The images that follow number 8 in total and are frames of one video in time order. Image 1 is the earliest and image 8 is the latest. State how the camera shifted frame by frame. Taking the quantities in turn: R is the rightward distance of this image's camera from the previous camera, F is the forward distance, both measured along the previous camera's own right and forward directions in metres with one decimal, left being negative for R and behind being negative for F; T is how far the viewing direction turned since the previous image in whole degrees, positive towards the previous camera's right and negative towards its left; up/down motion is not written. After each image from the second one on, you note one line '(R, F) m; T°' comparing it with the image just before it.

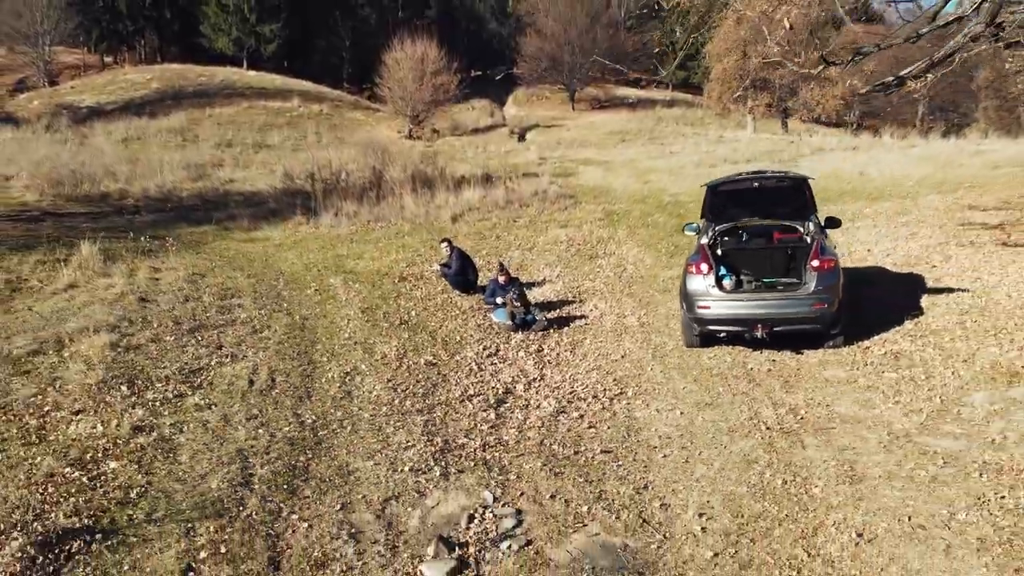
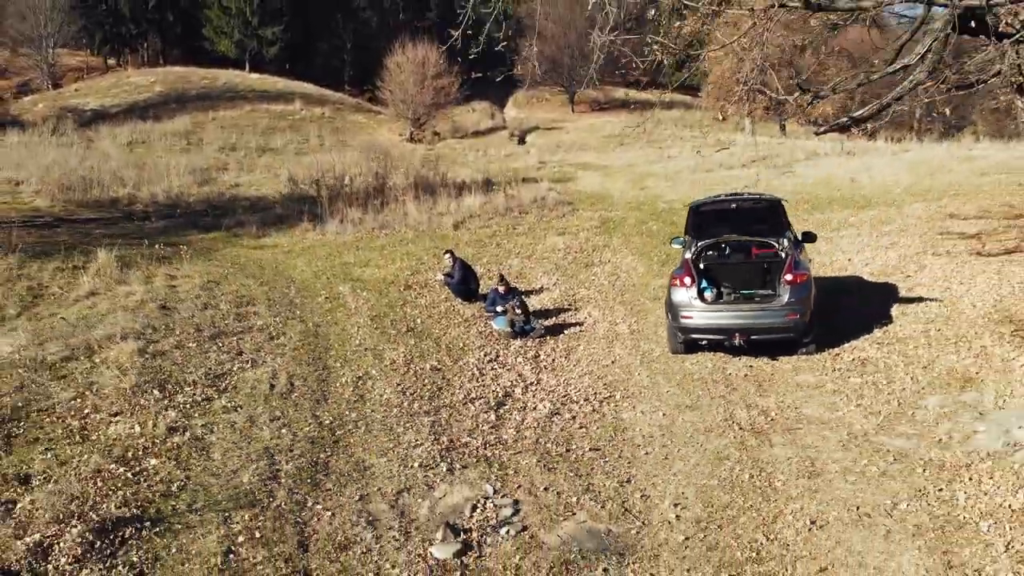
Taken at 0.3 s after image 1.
(0.0, -0.5) m; 0°
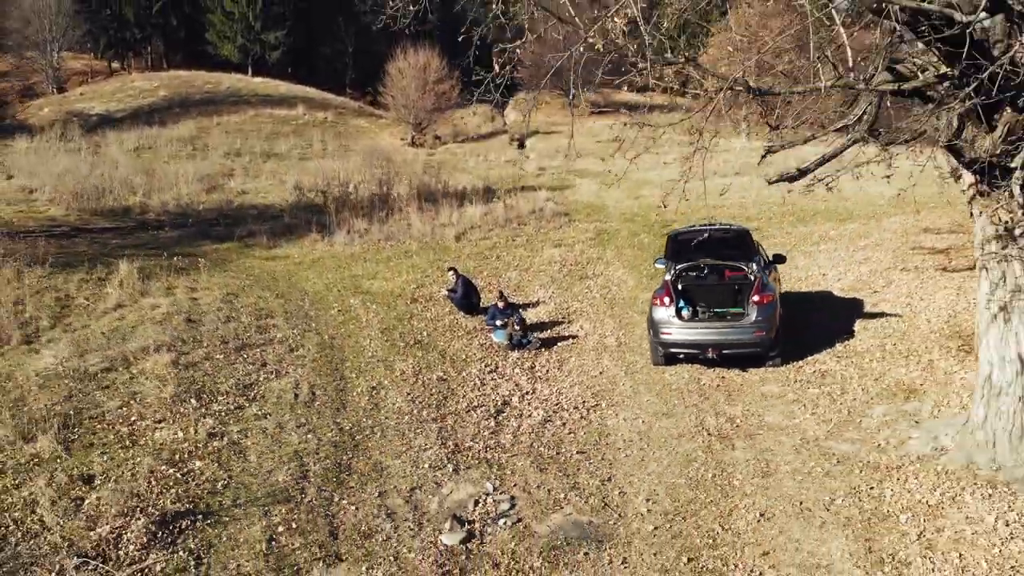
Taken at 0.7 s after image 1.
(0.0, -0.7) m; 0°
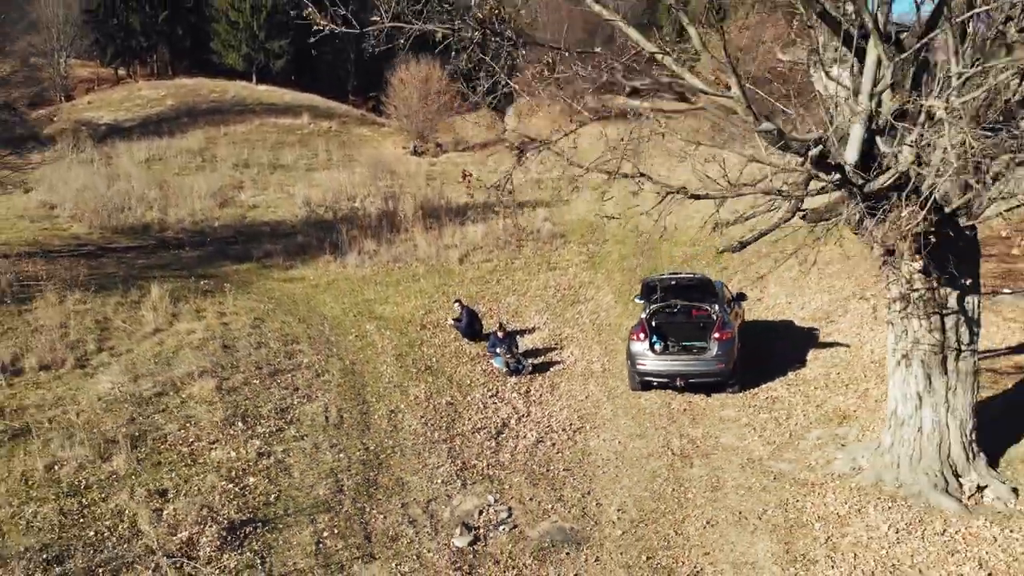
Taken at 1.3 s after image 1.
(0.0, -1.1) m; 0°
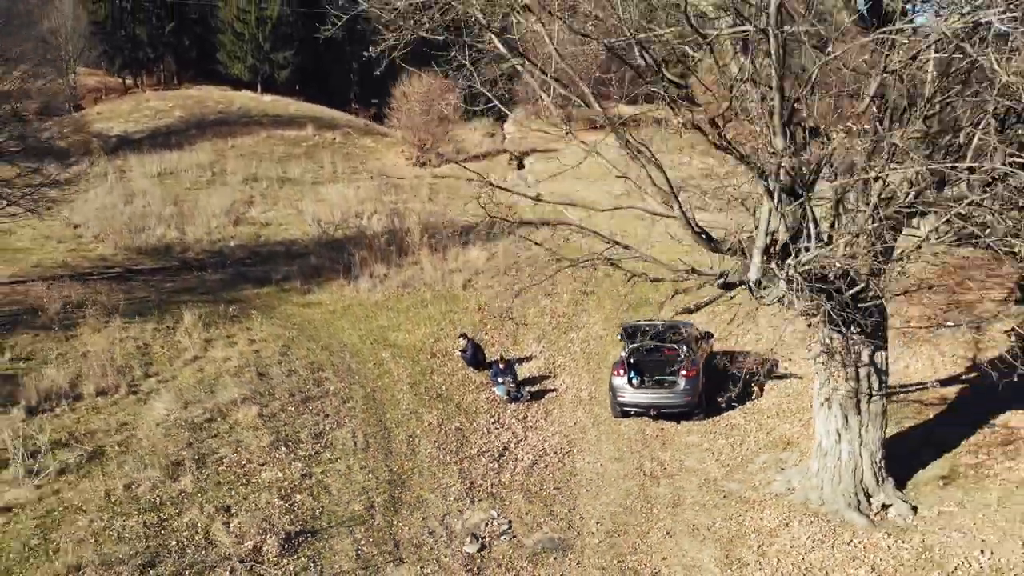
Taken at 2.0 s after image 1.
(0.0, -1.4) m; 0°
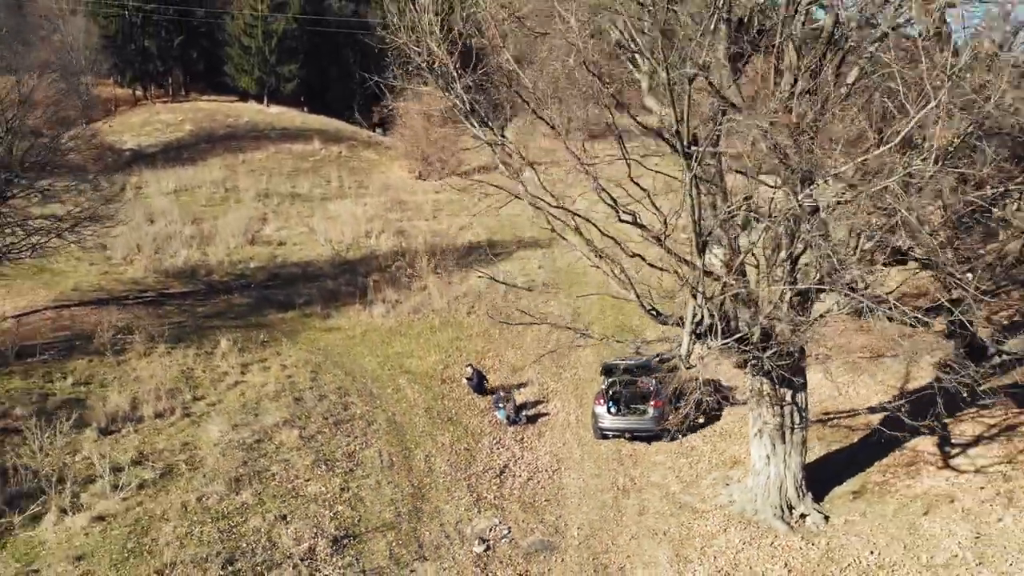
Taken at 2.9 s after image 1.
(0.0, -1.9) m; 0°
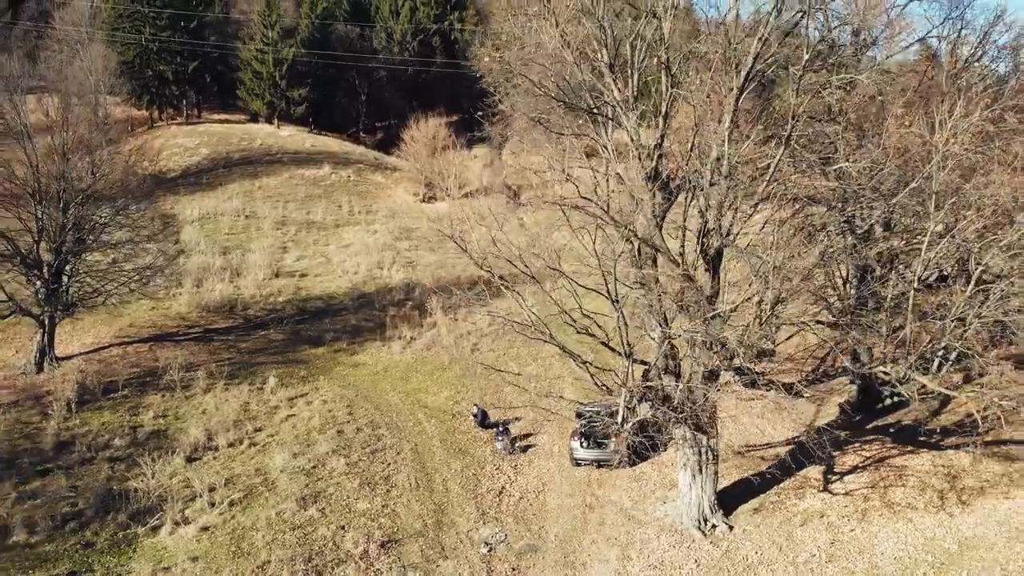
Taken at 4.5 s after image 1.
(0.0, -3.7) m; 0°
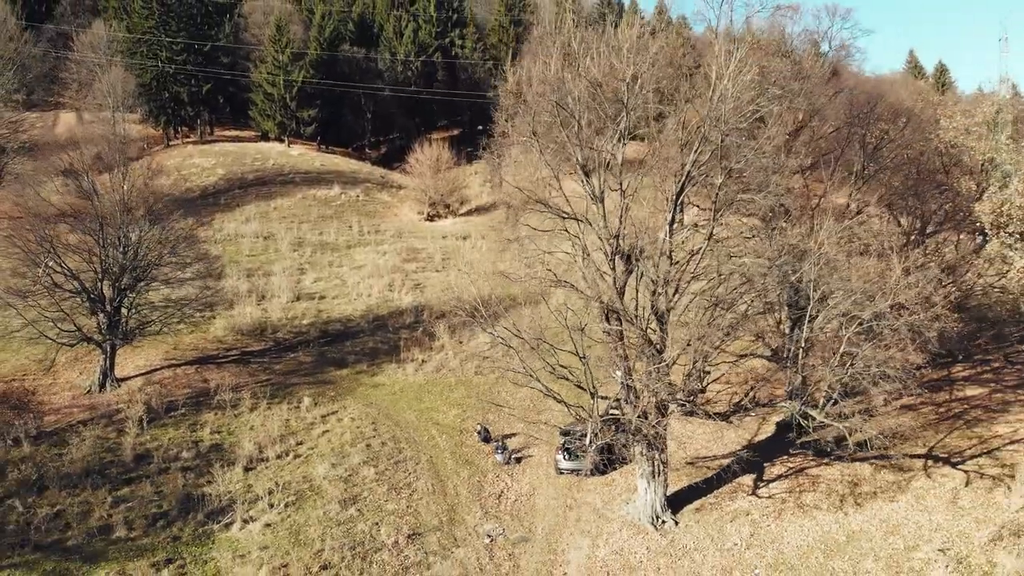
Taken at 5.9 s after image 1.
(+0.1, -3.8) m; 0°
